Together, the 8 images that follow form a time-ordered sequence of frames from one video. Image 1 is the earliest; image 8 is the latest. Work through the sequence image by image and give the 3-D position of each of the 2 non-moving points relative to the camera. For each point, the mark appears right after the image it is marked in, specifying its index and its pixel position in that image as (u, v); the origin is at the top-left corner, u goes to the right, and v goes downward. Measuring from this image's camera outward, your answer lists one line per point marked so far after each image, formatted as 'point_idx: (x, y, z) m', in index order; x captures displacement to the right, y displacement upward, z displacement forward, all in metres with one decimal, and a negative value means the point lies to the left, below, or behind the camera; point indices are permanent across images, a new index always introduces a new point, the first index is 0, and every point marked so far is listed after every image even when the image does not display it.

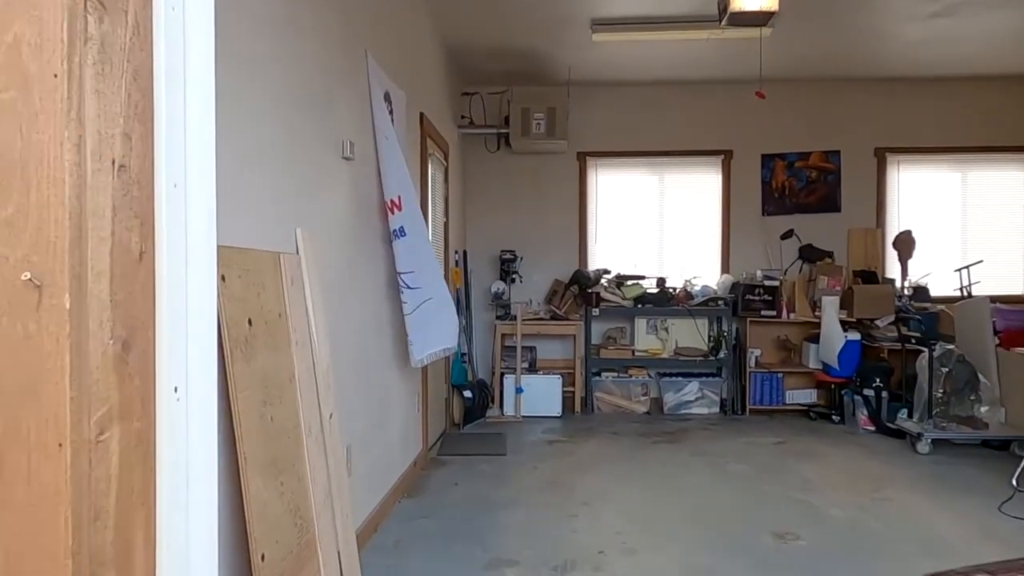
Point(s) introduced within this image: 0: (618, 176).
0: (+0.9, +0.9, +6.5) m
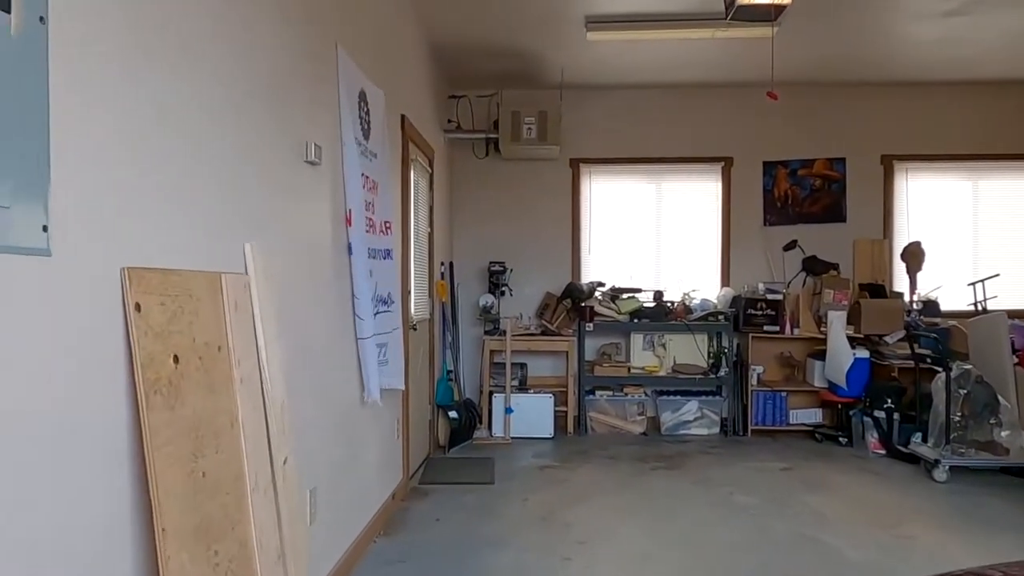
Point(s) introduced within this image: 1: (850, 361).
0: (+0.8, +0.8, +6.2) m
1: (+2.2, -0.5, +5.3) m
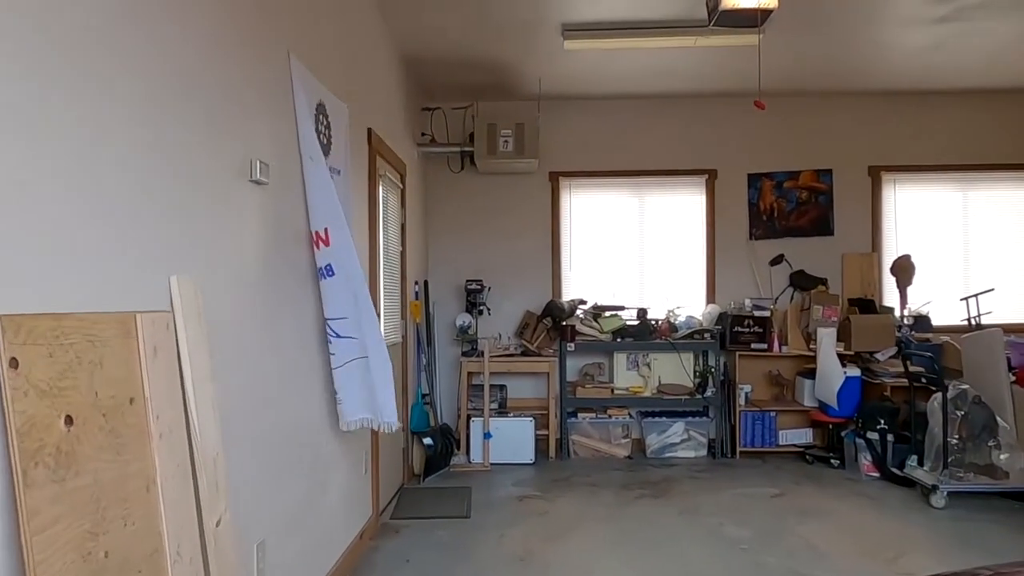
0: (+0.6, +0.7, +6.0) m
1: (+2.1, -0.6, +5.1) m
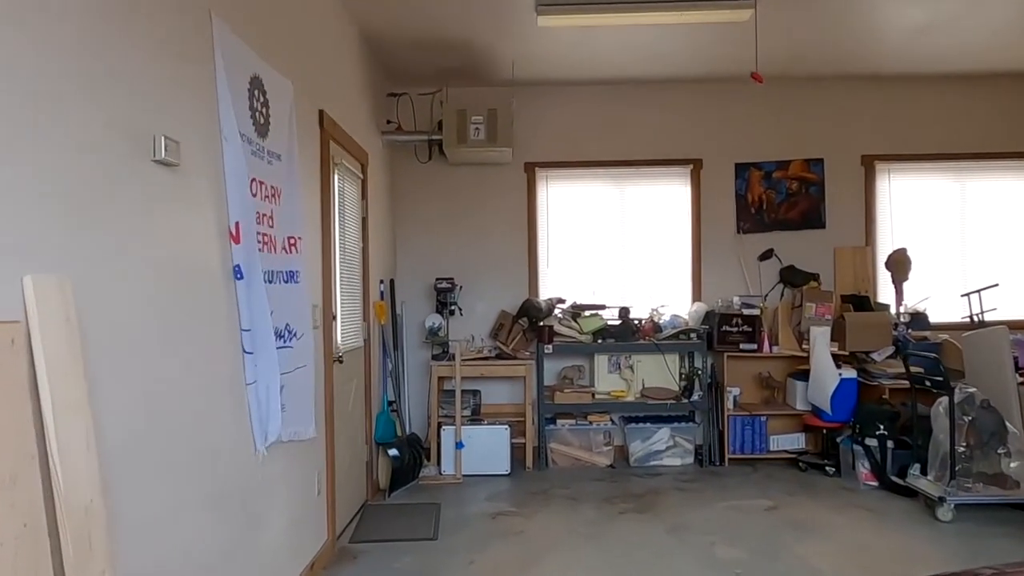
0: (+0.4, +0.7, +5.6) m
1: (+1.9, -0.6, +4.8) m
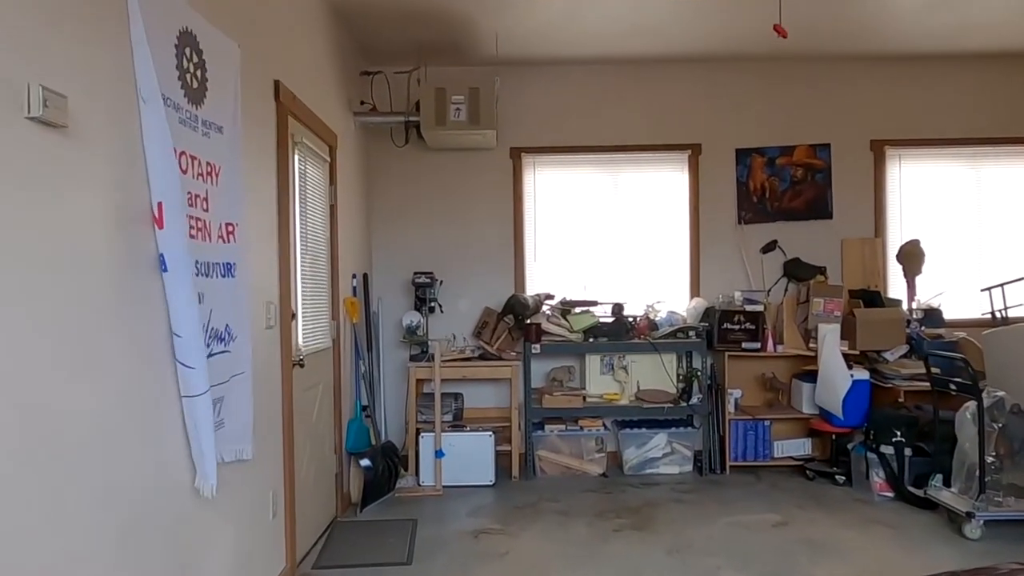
0: (+0.3, +0.7, +5.2) m
1: (+1.9, -0.5, +4.4) m
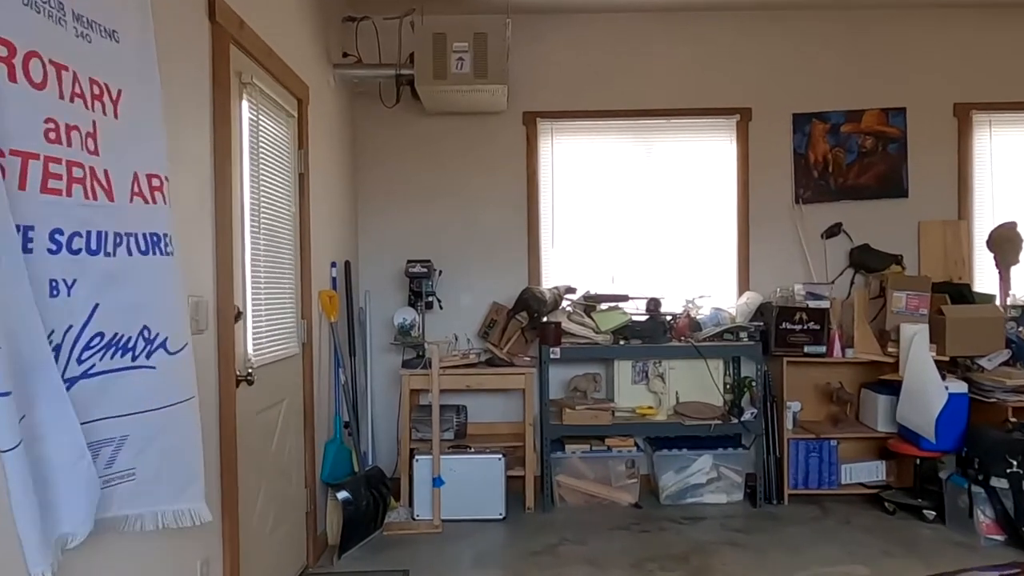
0: (+0.4, +0.8, +4.3) m
1: (+1.9, -0.5, +3.6) m
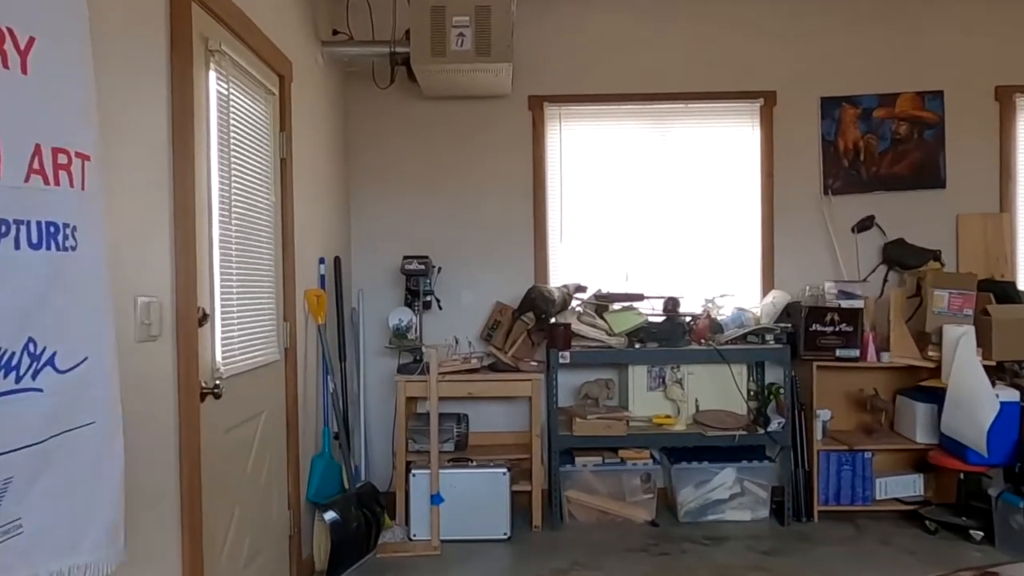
0: (+0.4, +0.8, +4.0) m
1: (+2.0, -0.5, +3.3) m
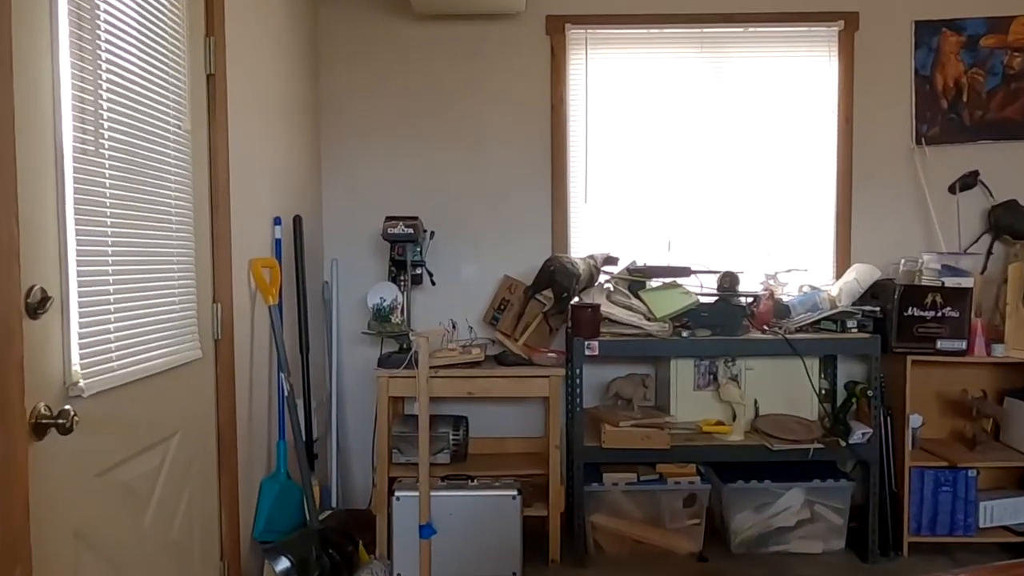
0: (+0.5, +0.9, +3.2) m
1: (+2.0, -0.4, +2.5) m
